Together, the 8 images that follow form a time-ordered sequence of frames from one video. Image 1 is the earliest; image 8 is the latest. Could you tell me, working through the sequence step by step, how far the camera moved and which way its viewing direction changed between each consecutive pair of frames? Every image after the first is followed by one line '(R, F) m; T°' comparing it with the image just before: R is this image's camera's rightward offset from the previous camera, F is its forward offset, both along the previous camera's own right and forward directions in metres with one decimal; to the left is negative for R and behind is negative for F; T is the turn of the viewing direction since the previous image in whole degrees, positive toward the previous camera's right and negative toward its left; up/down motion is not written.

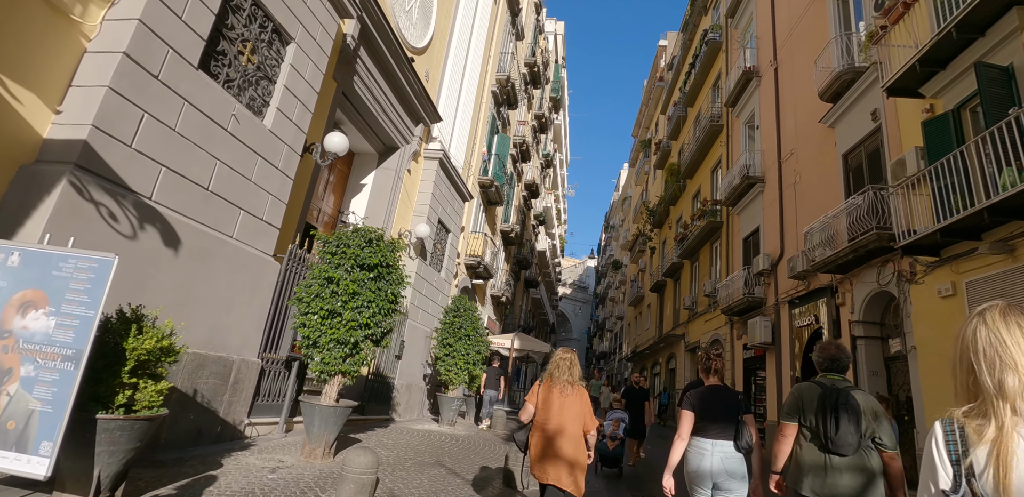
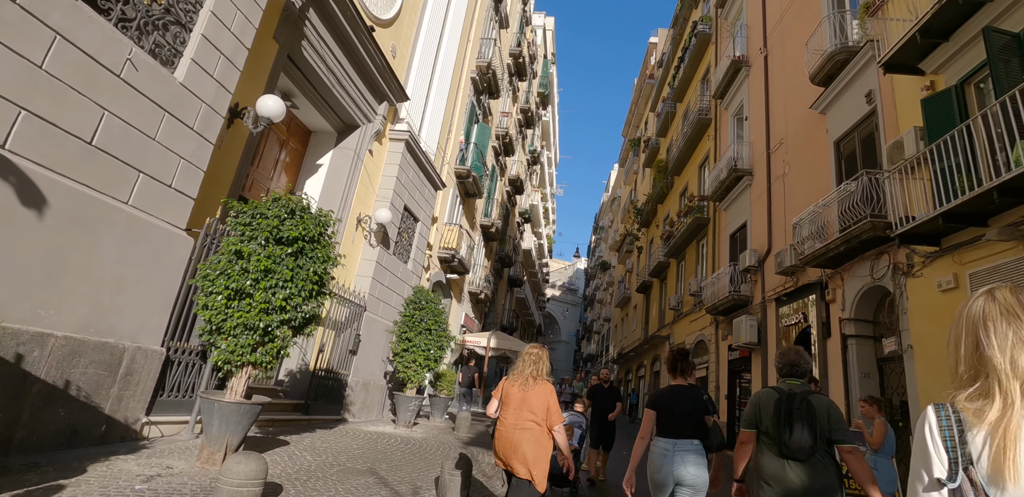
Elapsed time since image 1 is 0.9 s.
(+0.5, +0.8) m; +1°
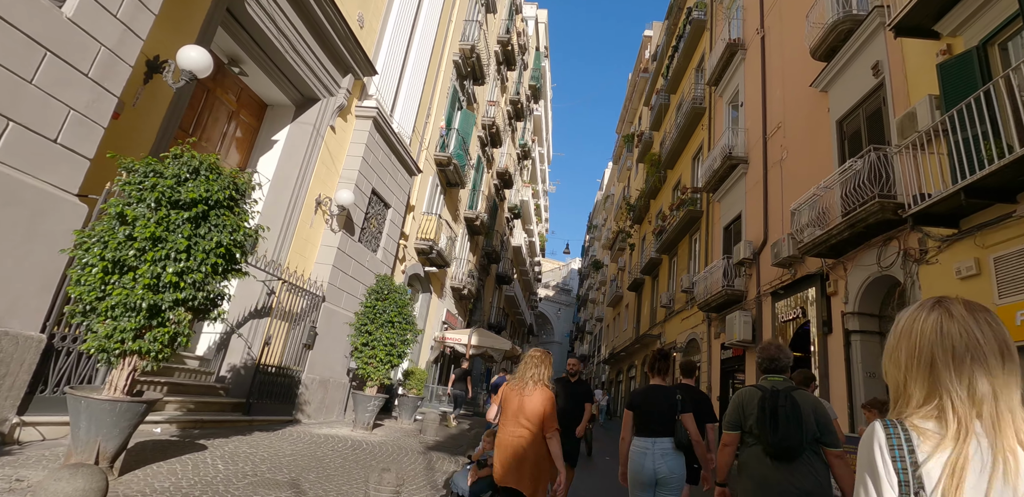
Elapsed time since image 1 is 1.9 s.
(+0.4, +0.9) m; 0°
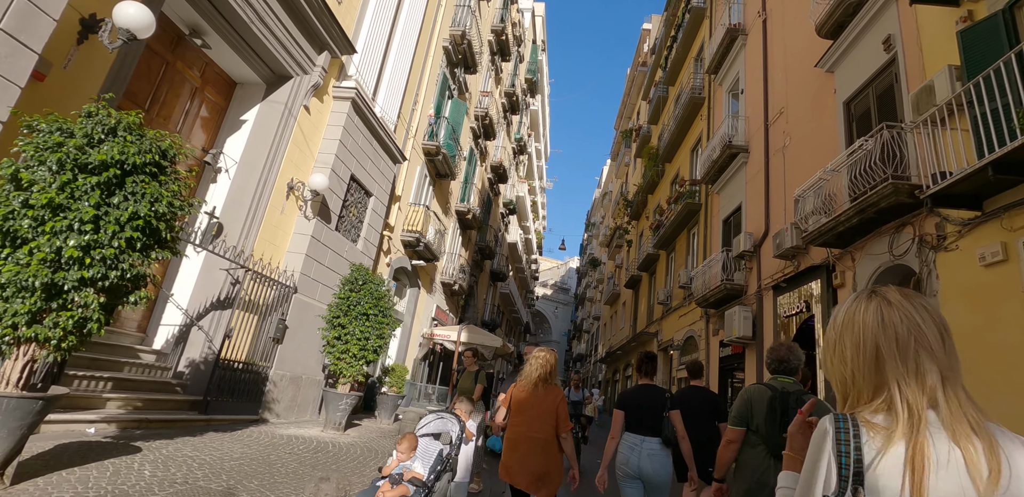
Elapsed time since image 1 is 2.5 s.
(+0.2, +0.6) m; 0°
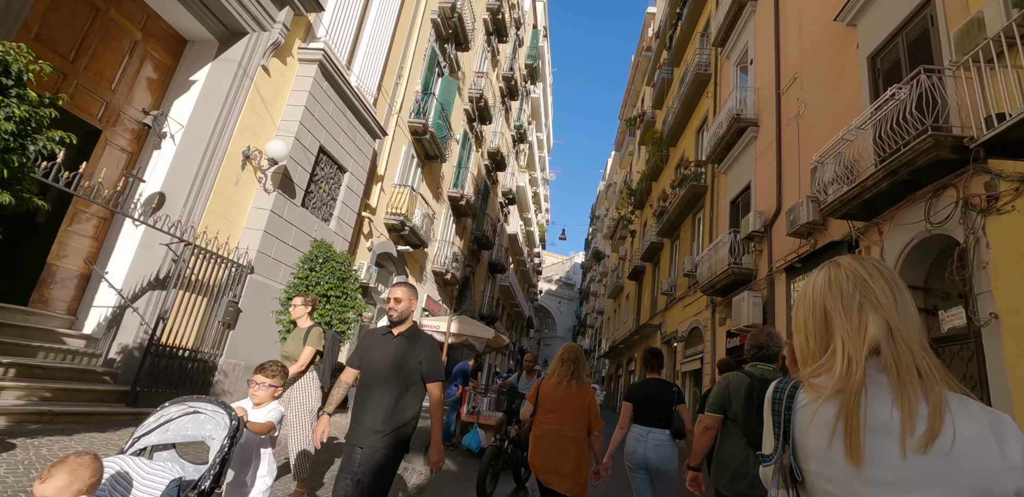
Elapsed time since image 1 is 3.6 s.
(+0.4, +0.9) m; -1°
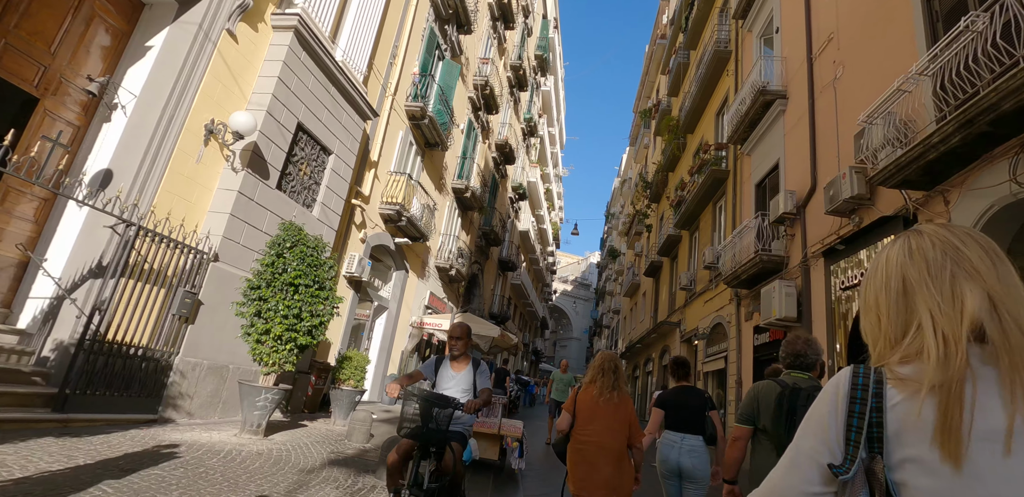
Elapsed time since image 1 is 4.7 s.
(+0.3, +1.0) m; -2°
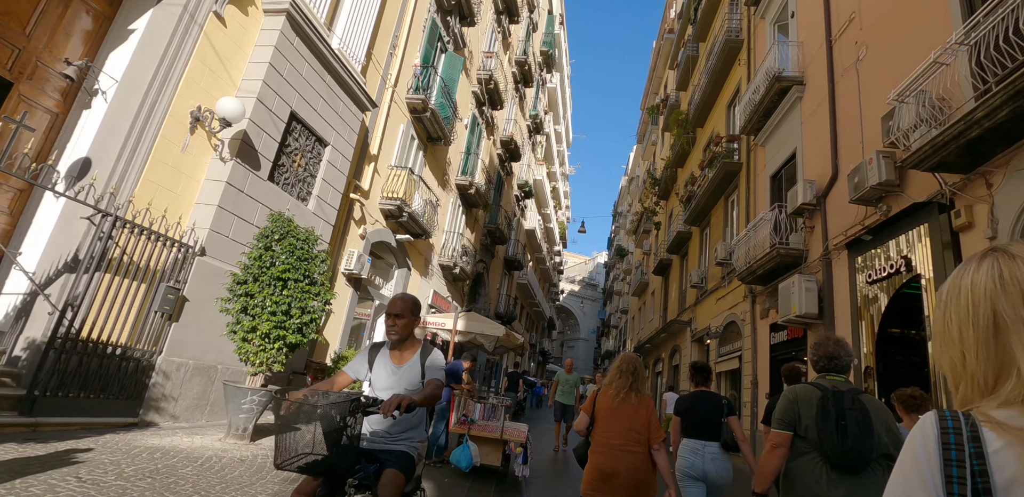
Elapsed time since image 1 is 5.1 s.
(+0.1, +0.4) m; -1°
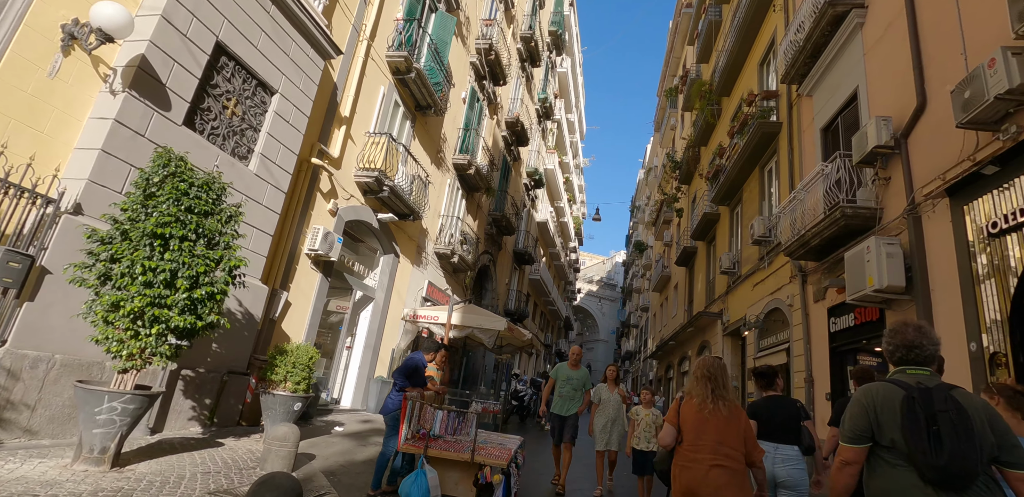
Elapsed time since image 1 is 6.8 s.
(+0.4, +1.8) m; -2°
